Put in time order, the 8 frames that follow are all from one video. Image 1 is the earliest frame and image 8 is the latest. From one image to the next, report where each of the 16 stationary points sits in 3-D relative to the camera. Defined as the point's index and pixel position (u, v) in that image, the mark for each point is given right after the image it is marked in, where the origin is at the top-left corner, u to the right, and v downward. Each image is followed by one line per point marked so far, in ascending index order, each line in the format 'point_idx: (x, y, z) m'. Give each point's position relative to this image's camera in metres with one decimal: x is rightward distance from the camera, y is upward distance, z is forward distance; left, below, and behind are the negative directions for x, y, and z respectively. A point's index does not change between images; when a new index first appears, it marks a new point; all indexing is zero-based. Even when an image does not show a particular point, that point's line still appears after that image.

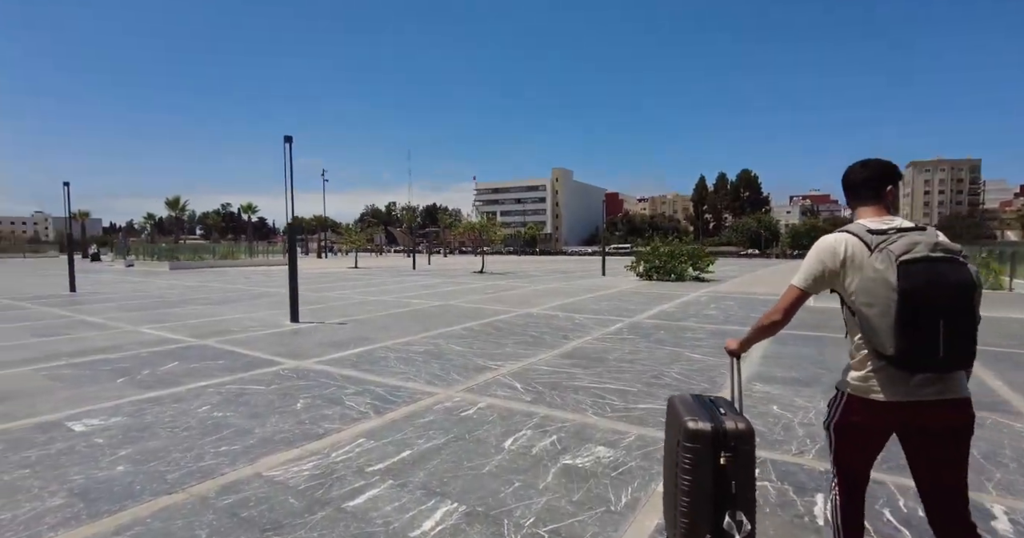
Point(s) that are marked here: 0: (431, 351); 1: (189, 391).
0: (-1.9, -1.8, +10.5) m
1: (-4.9, -1.8, +7.0) m
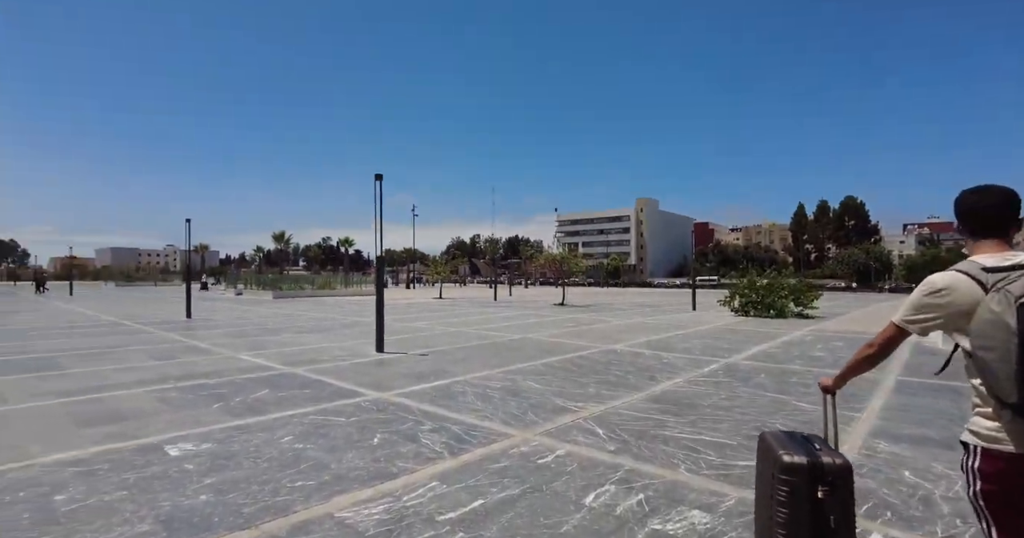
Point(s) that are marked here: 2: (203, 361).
0: (-0.1, -2.6, +10.1) m
1: (-3.7, -2.3, +7.2) m
2: (-6.9, -2.1, +10.5) m
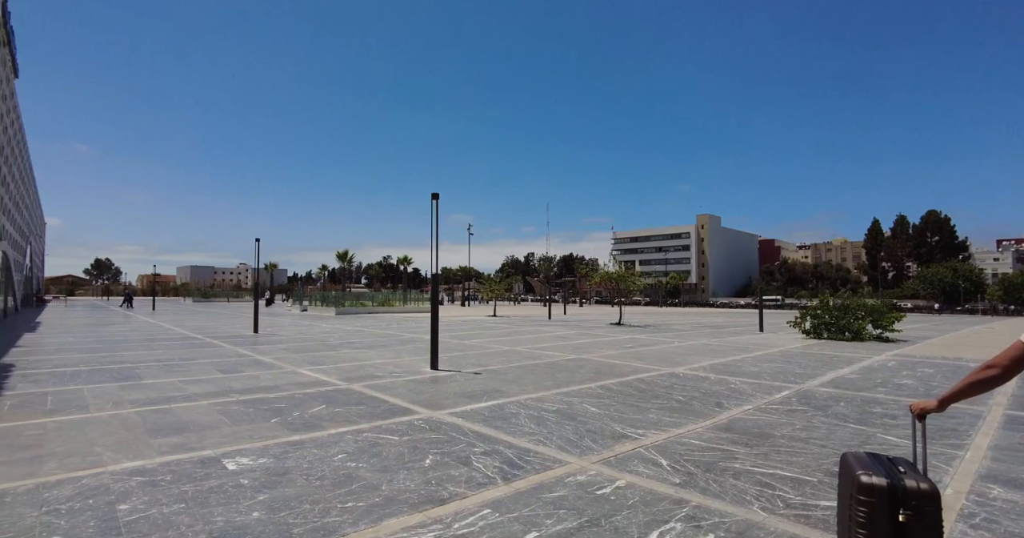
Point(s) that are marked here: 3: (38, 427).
0: (+1.1, -3.0, +9.7) m
1: (-2.8, -2.6, +7.2) m
2: (-5.7, -2.5, +10.8) m
3: (-6.4, -2.1, +6.1) m
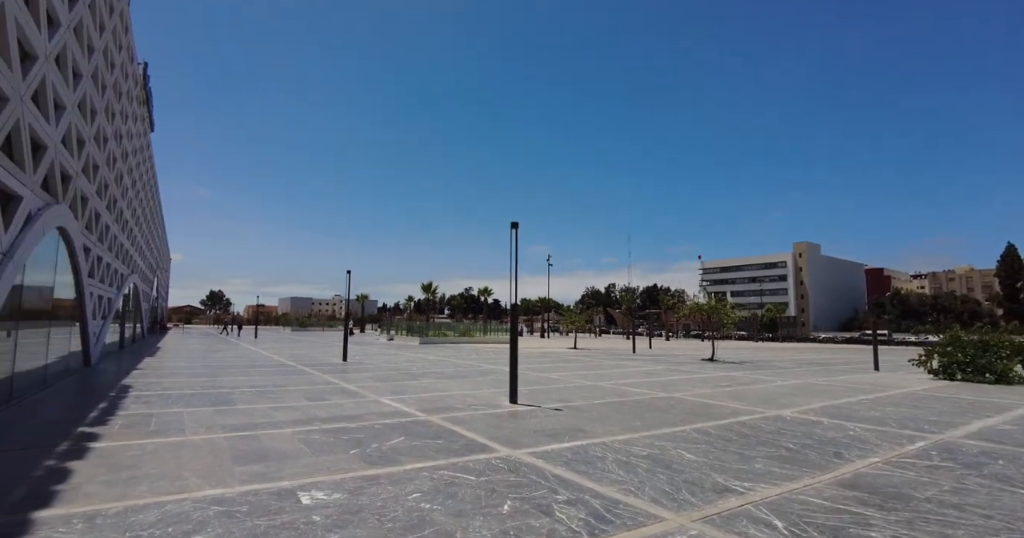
0: (+2.7, -3.5, +8.6) m
1: (-1.6, -3.0, +6.9) m
2: (-3.8, -3.1, +10.9) m
3: (-5.2, -2.5, +6.4) m
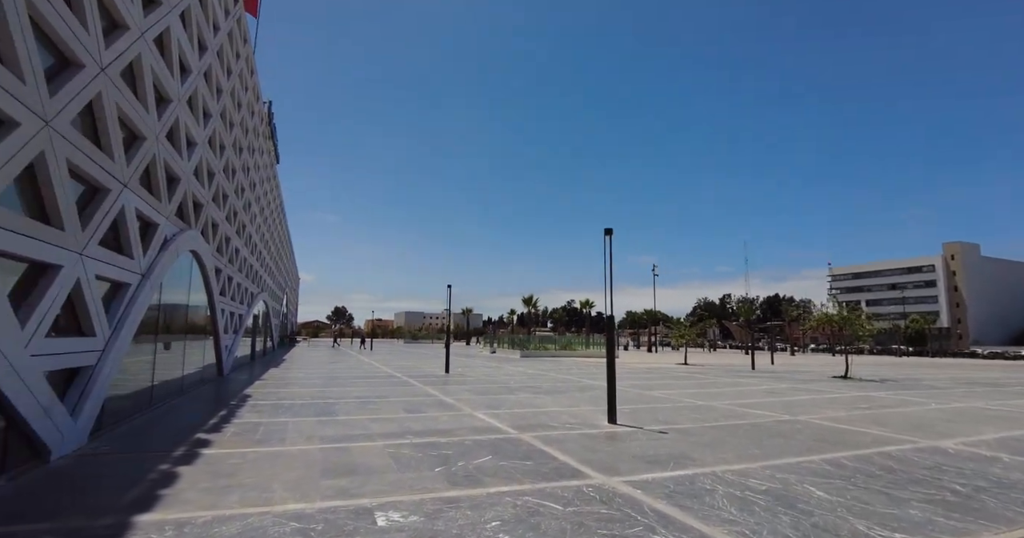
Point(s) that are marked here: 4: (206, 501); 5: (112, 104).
0: (+4.2, -3.5, +7.2) m
1: (-0.3, -3.1, +6.4) m
2: (-1.6, -3.4, +10.8) m
3: (-4.0, -2.8, +6.8) m
4: (-3.4, -2.6, +5.2) m
5: (-6.5, +2.7, +7.5) m
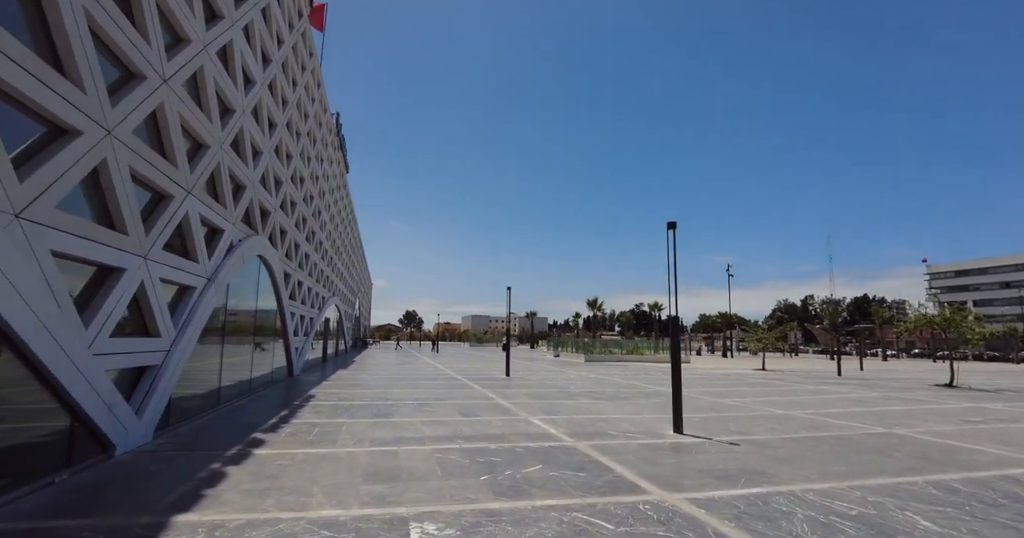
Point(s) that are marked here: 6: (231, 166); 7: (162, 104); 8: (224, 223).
0: (+4.9, -3.4, +6.0) m
1: (+0.3, -3.1, +5.9) m
2: (-0.3, -3.4, +10.4) m
3: (-3.3, -2.8, +6.7) m
4: (-2.9, -2.6, +5.1) m
5: (-5.7, +2.6, +7.8) m
6: (-6.6, +2.4, +10.9) m
7: (-5.6, +2.6, +7.4) m
8: (-6.6, +1.0, +10.6) m
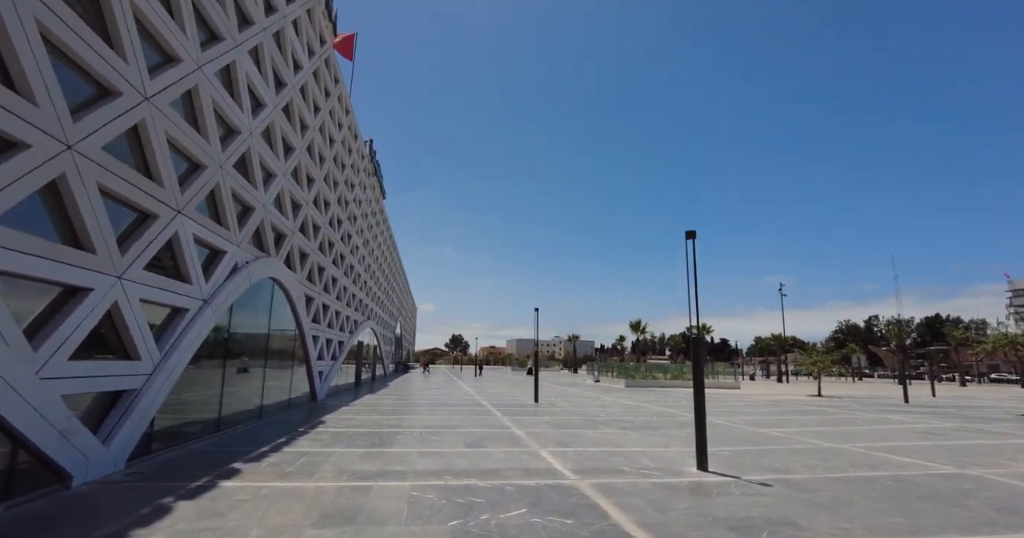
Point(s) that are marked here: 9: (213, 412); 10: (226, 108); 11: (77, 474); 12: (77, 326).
0: (+4.6, -3.4, +4.6) m
1: (0.0, -3.2, +4.9) m
2: (-0.2, -3.8, +9.5) m
3: (-3.5, -3.0, +6.2) m
4: (-3.3, -2.7, +4.5) m
5: (-5.9, +2.3, +7.8) m
6: (-6.5, +1.9, +10.9) m
7: (-5.9, +2.3, +7.4) m
8: (-6.5, +0.5, +10.6) m
9: (-7.0, -3.3, +10.8) m
10: (-6.3, +3.5, +10.2) m
11: (-5.7, -2.7, +6.1) m
12: (-5.8, -0.8, +6.1) m
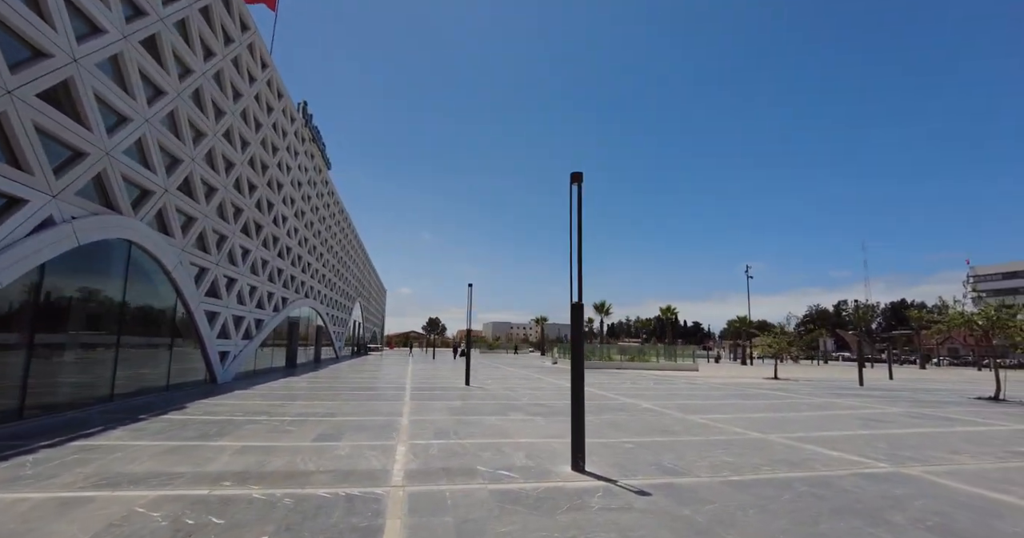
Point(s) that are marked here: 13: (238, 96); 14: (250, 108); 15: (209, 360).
0: (+2.4, -2.8, +3.1) m
1: (-2.3, -2.6, +3.3) m
2: (-2.7, -3.0, +7.8) m
3: (-5.8, -2.3, +4.3) m
4: (-5.6, -2.1, +2.7) m
5: (-8.2, +3.1, +5.7) m
6: (-8.9, +2.8, +8.8) m
7: (-8.2, +3.1, +5.3) m
8: (-9.0, +1.4, +8.5) m
9: (-9.4, -2.4, +8.9) m
10: (-8.7, +4.4, +8.0) m
11: (-8.0, -2.0, +4.2) m
12: (-8.1, -0.1, +4.2) m
13: (-10.8, +6.8, +18.2) m
14: (-11.0, +6.7, +19.3) m
15: (-10.9, -3.3, +16.8) m
